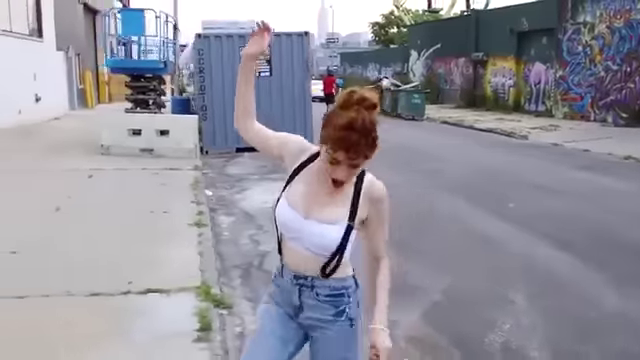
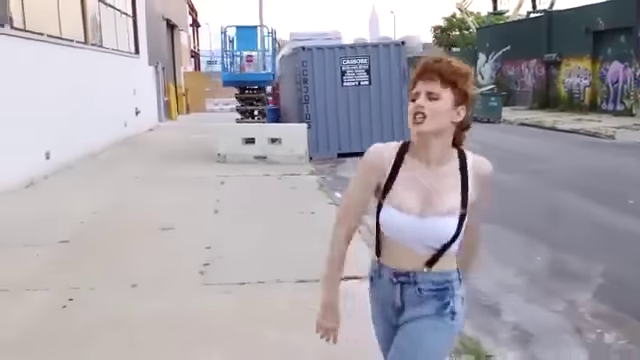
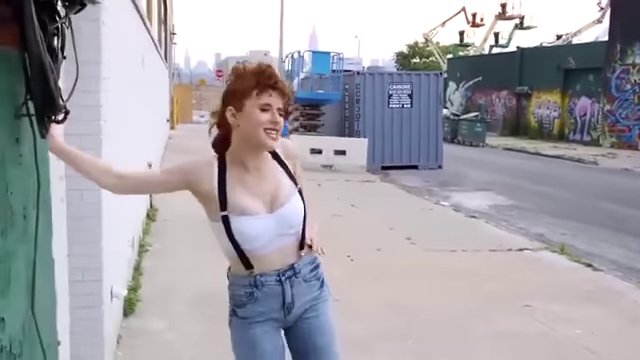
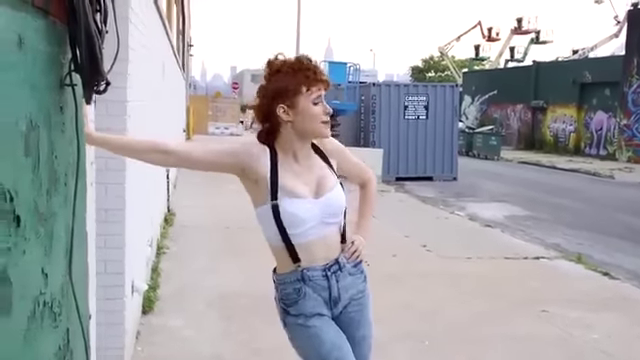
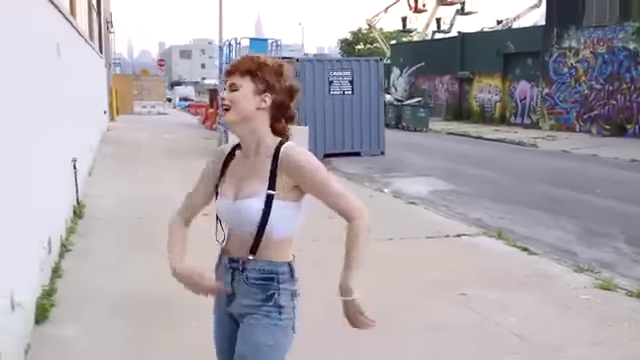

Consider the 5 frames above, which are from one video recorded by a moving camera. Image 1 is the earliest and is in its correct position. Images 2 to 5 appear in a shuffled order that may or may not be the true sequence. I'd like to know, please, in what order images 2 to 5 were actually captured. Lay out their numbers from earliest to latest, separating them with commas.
2, 5, 3, 4
